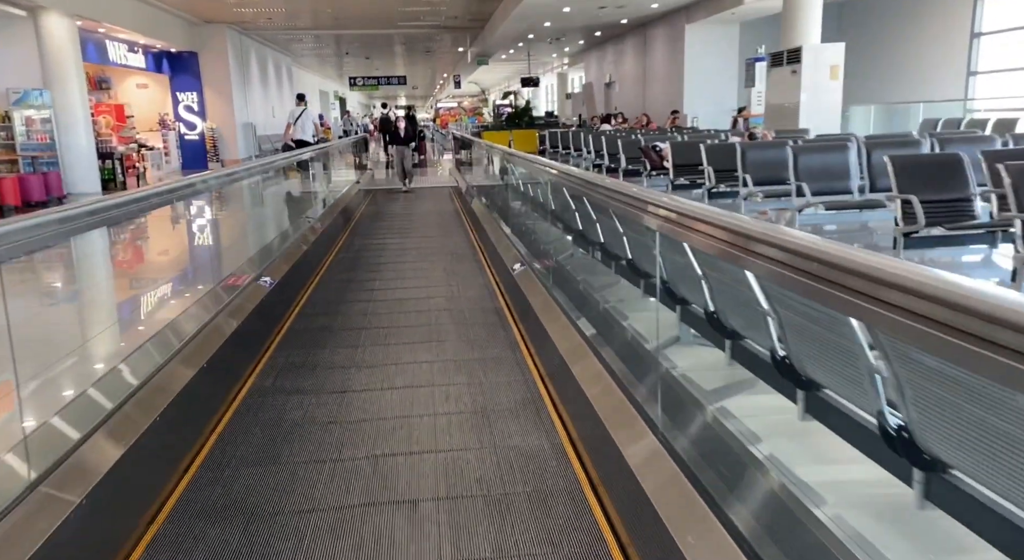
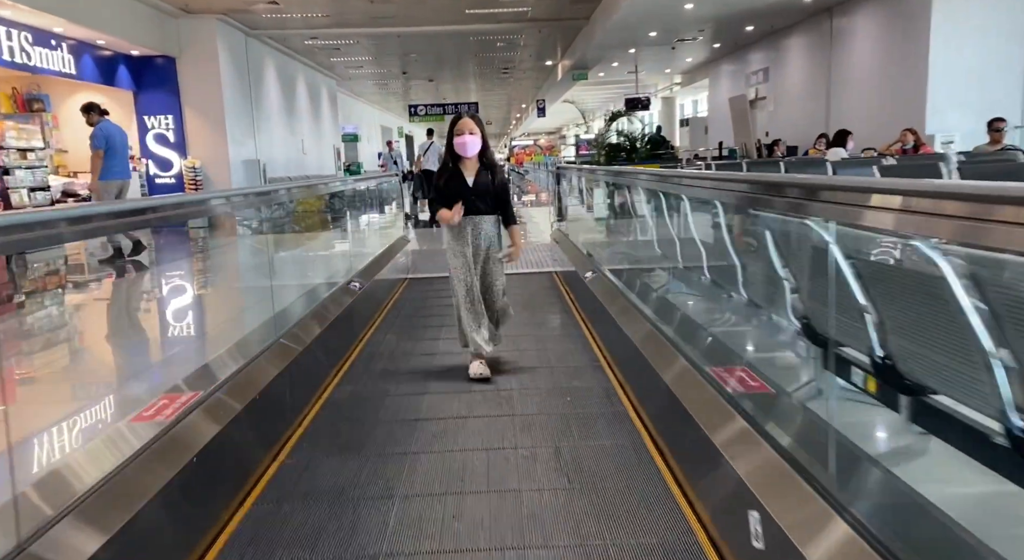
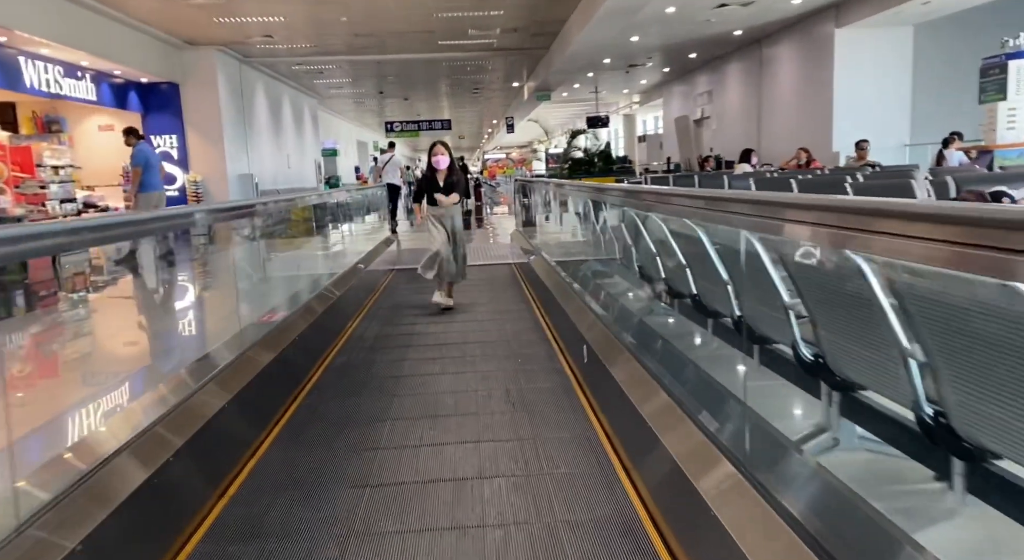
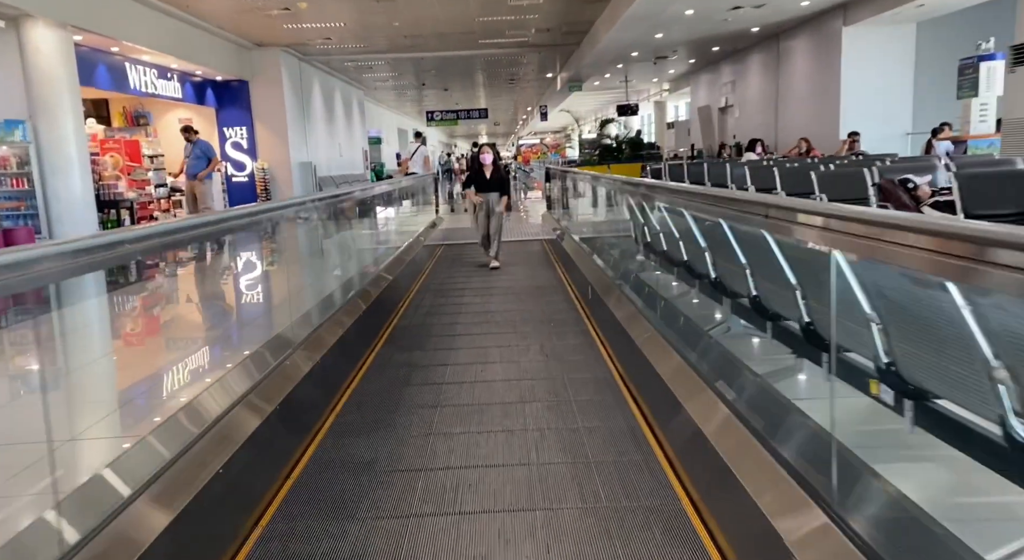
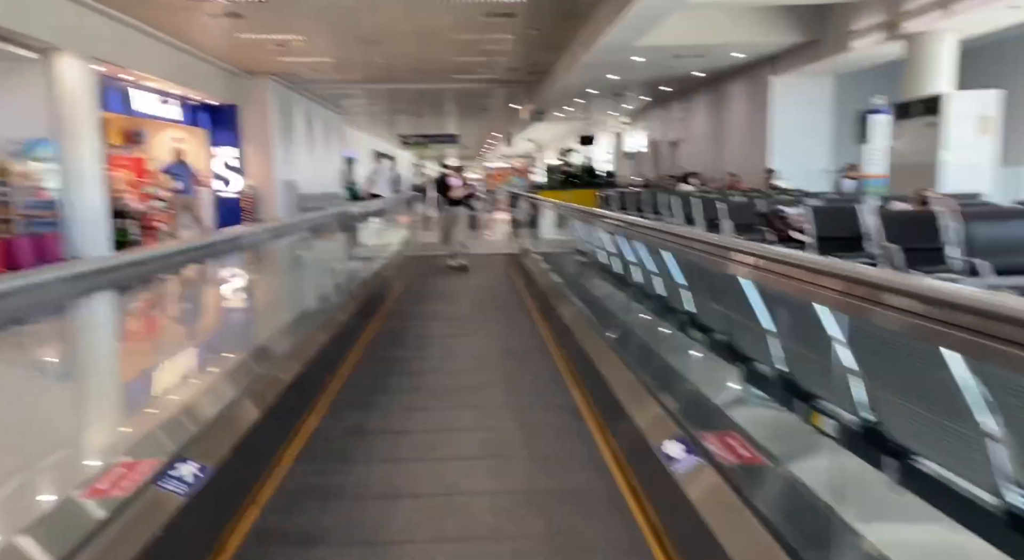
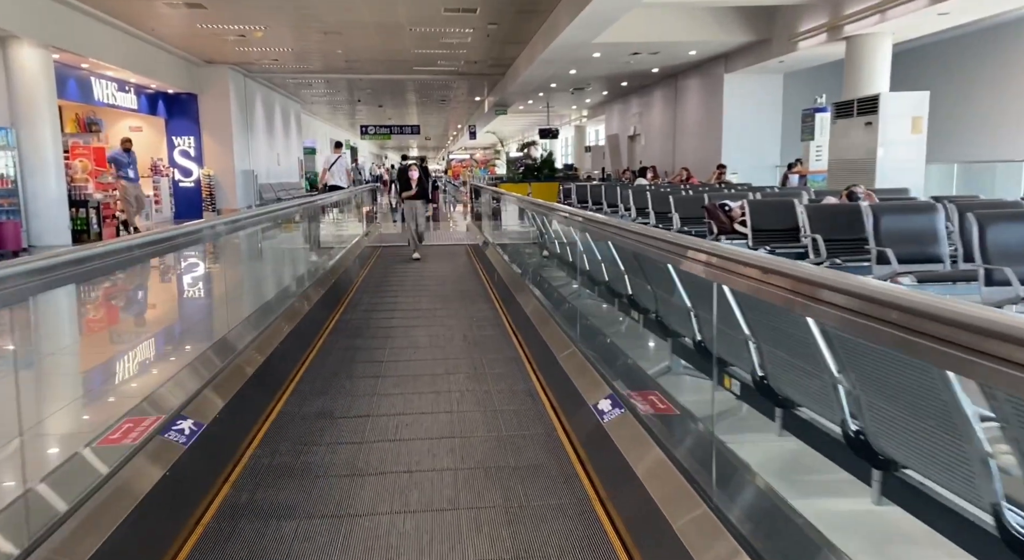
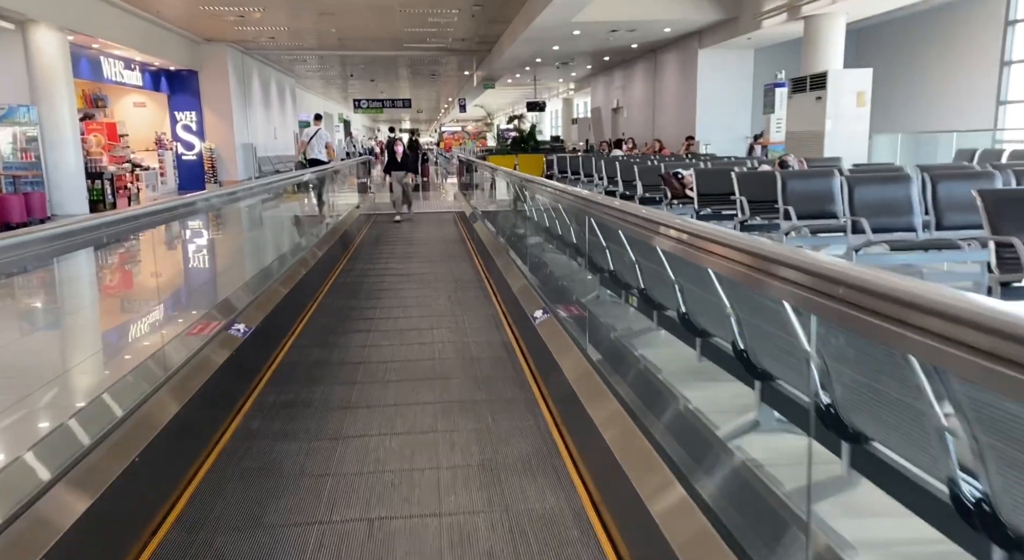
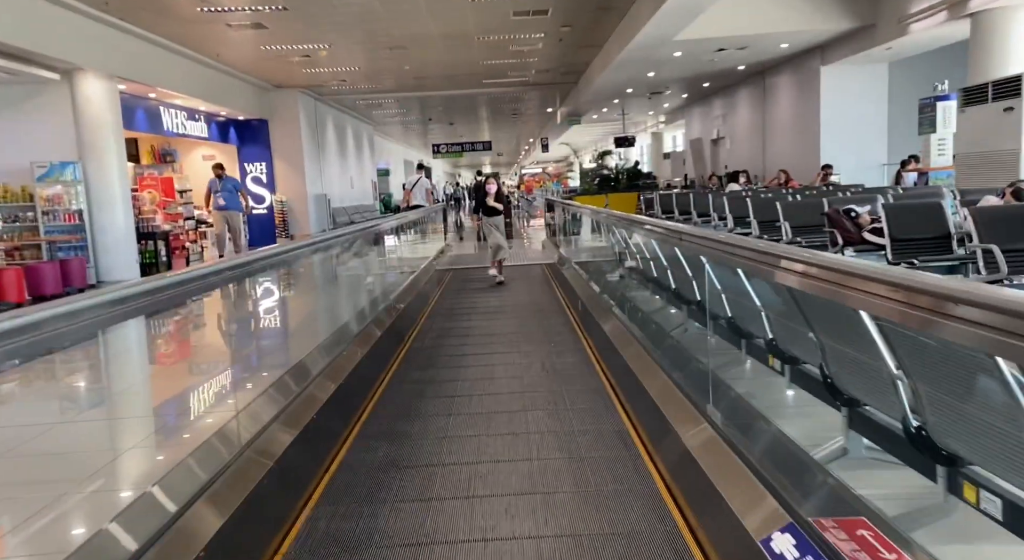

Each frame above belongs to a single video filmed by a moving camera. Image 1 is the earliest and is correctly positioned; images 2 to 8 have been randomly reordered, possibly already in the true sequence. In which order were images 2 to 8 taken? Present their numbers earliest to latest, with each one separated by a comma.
7, 6, 5, 8, 4, 3, 2
